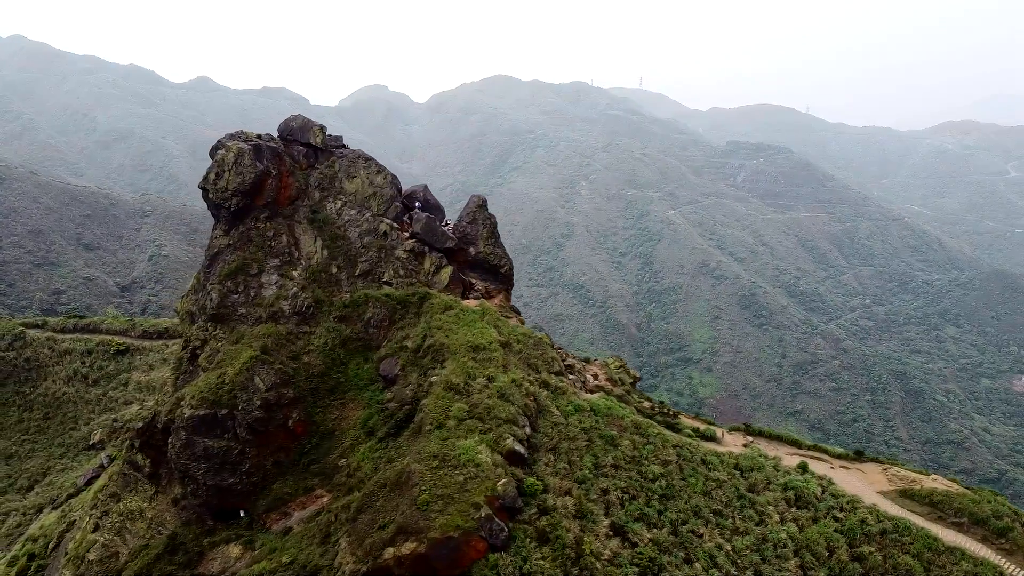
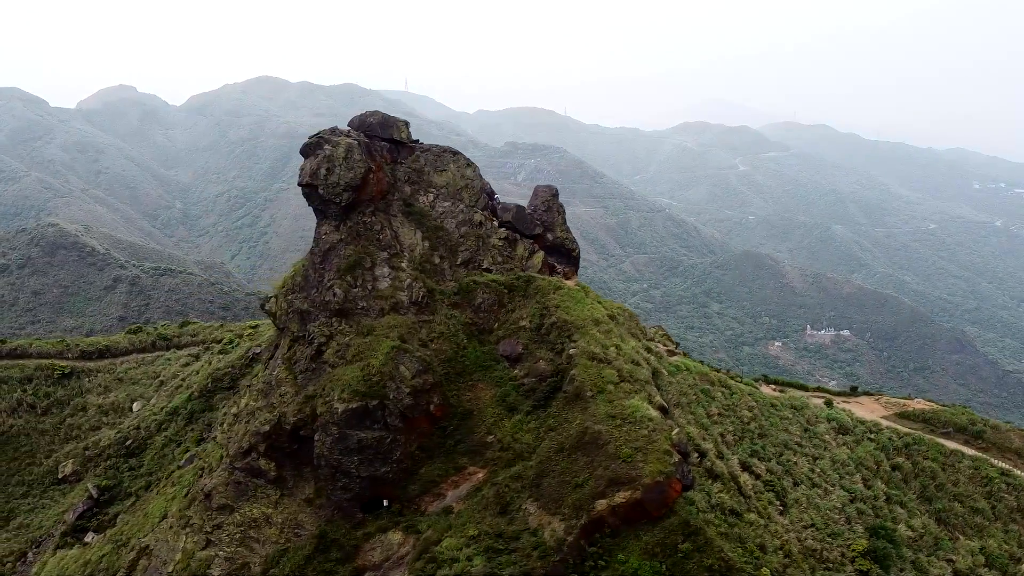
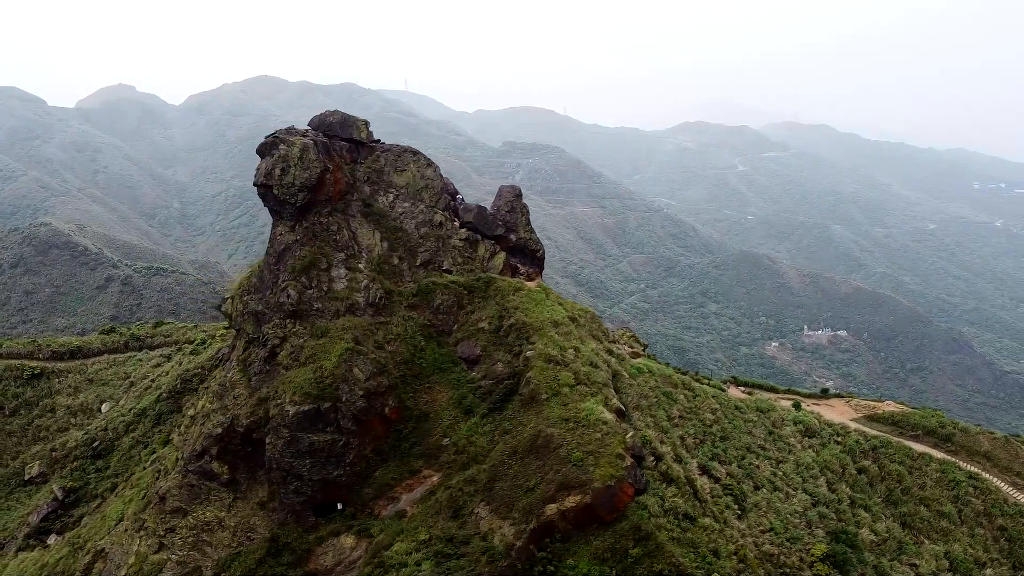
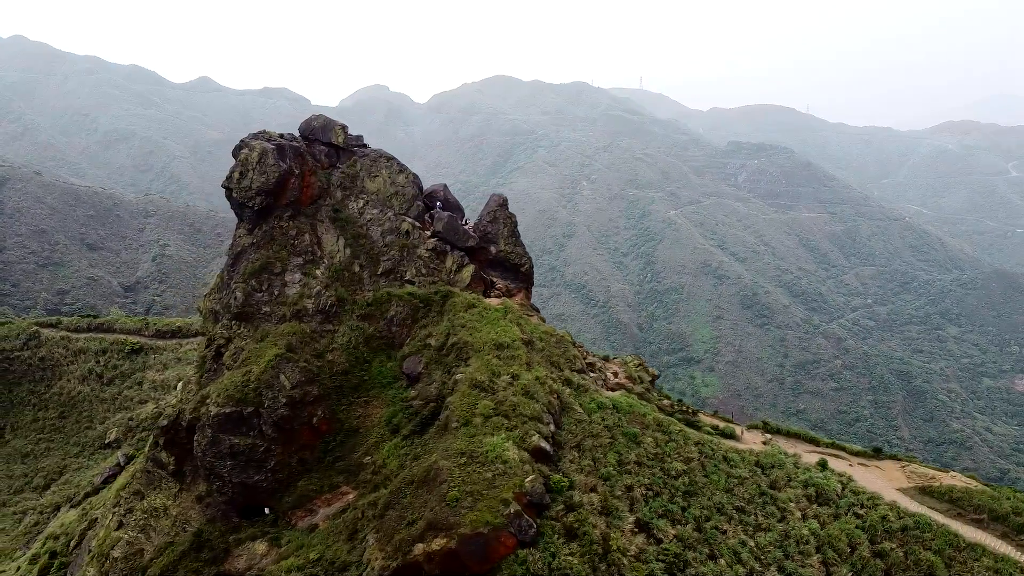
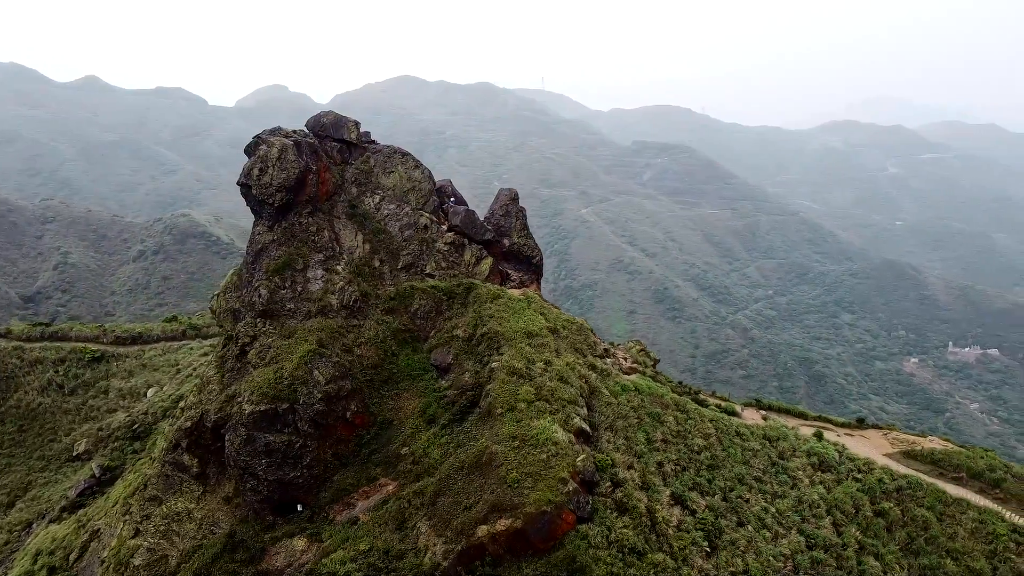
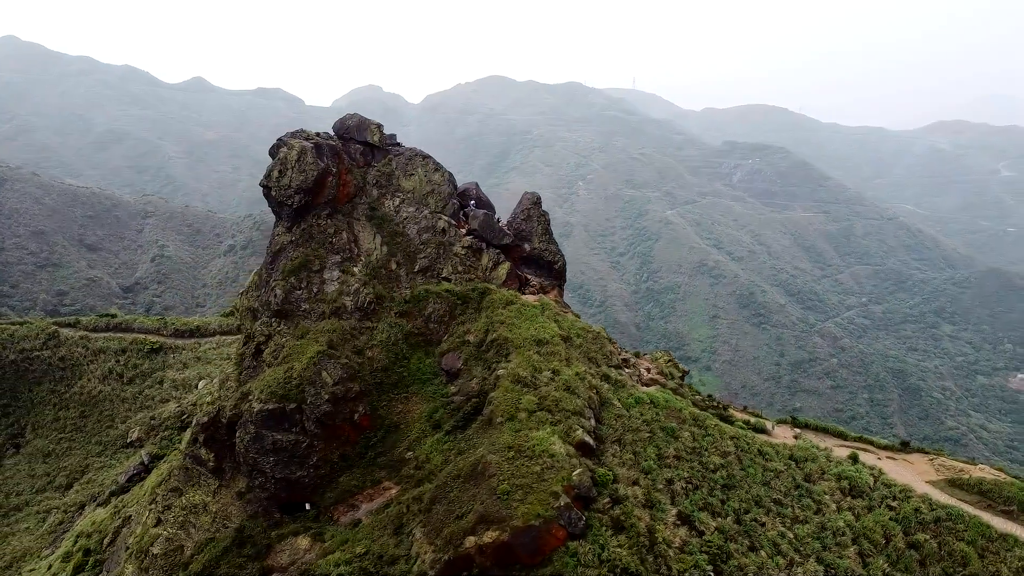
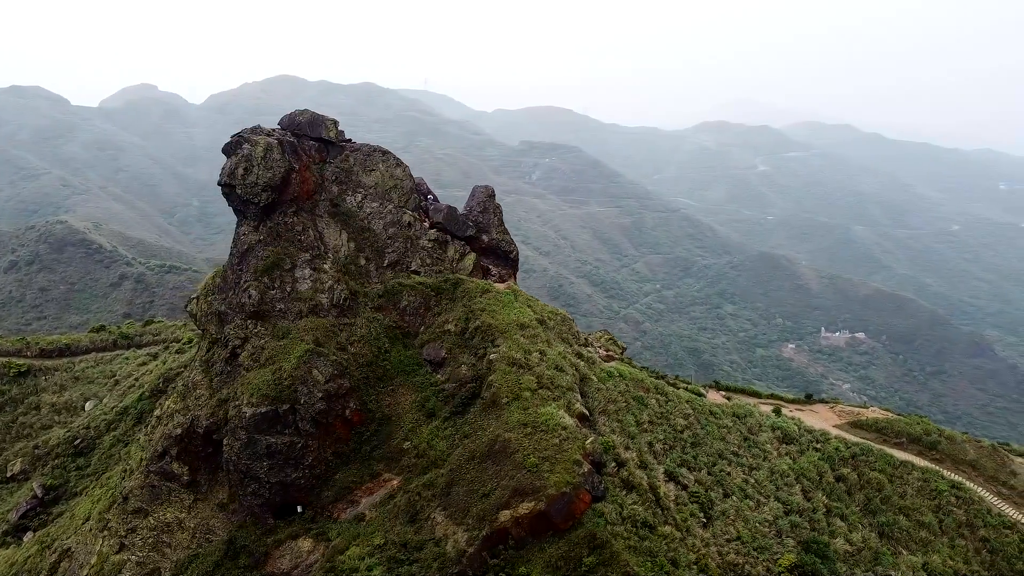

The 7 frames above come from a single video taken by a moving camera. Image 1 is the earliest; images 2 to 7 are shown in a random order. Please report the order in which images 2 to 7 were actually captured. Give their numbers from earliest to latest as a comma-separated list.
4, 6, 5, 7, 3, 2
